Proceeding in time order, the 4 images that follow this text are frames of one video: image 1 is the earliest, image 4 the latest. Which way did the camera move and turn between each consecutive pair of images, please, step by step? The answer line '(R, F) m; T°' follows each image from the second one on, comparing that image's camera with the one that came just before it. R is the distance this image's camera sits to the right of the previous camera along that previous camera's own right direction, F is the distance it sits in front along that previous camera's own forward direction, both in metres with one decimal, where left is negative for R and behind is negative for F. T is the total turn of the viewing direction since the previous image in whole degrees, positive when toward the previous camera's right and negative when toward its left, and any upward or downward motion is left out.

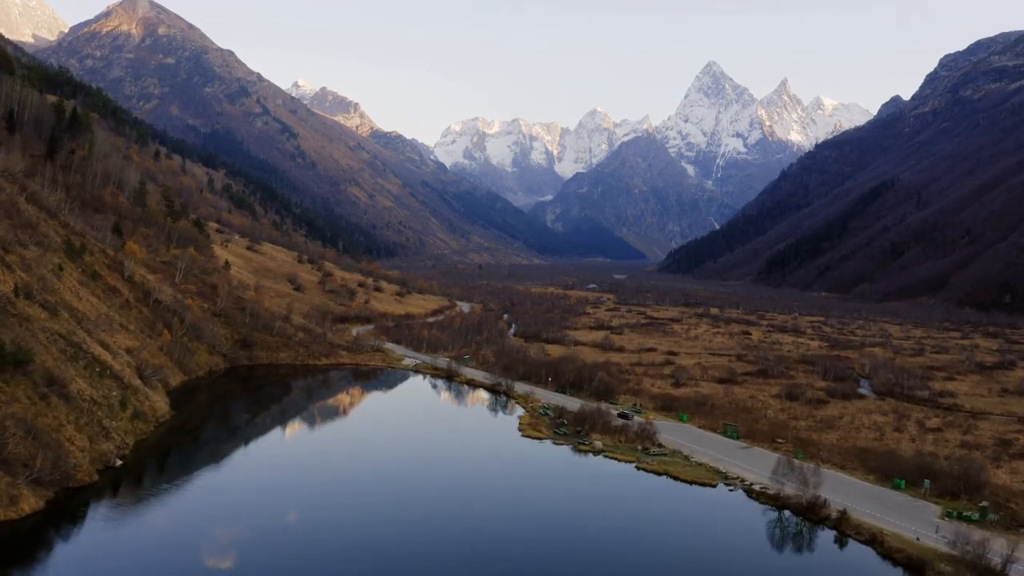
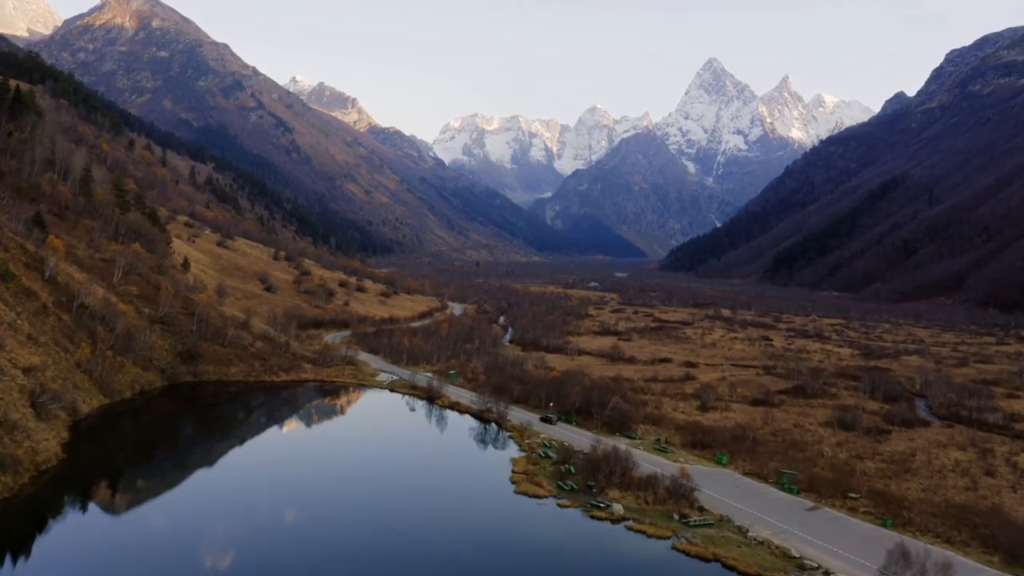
(+0.5, +13.5) m; 0°
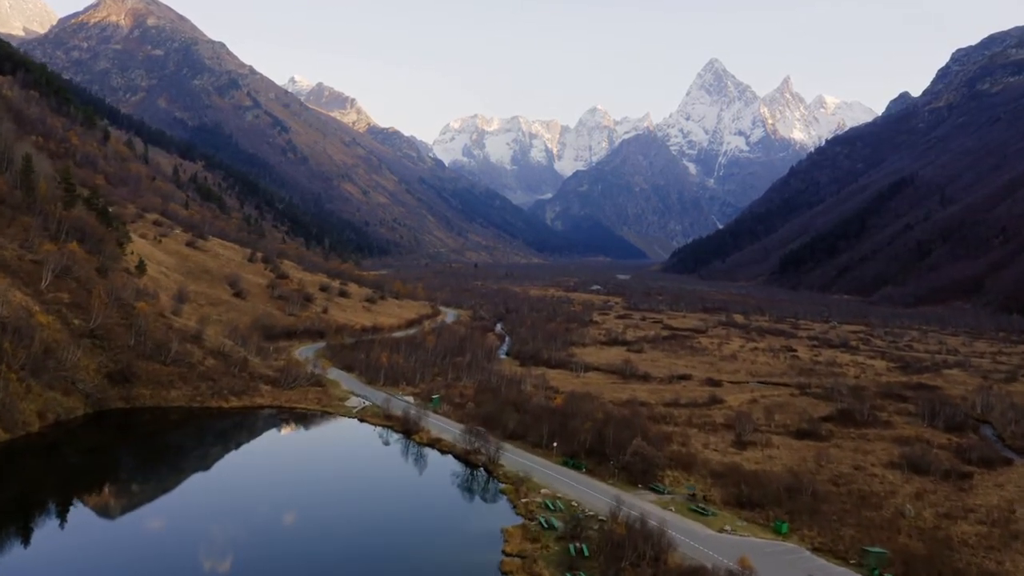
(+0.4, +11.8) m; 0°
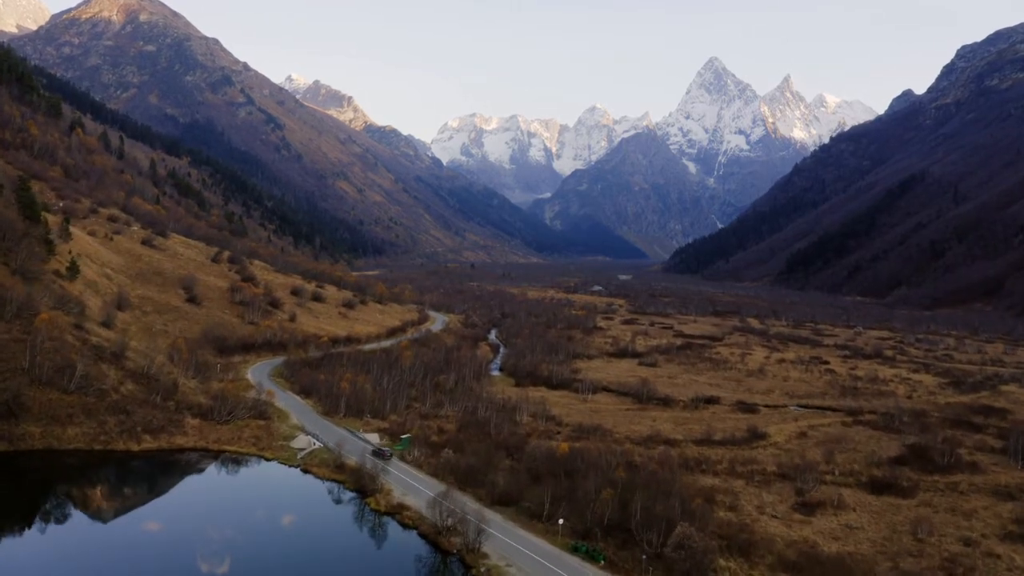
(+0.5, +13.3) m; 0°
